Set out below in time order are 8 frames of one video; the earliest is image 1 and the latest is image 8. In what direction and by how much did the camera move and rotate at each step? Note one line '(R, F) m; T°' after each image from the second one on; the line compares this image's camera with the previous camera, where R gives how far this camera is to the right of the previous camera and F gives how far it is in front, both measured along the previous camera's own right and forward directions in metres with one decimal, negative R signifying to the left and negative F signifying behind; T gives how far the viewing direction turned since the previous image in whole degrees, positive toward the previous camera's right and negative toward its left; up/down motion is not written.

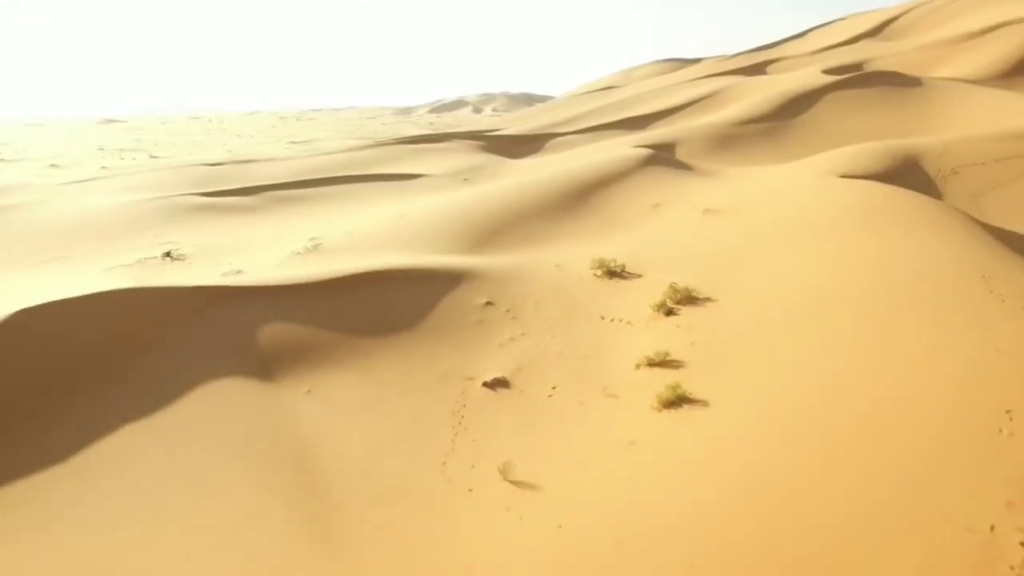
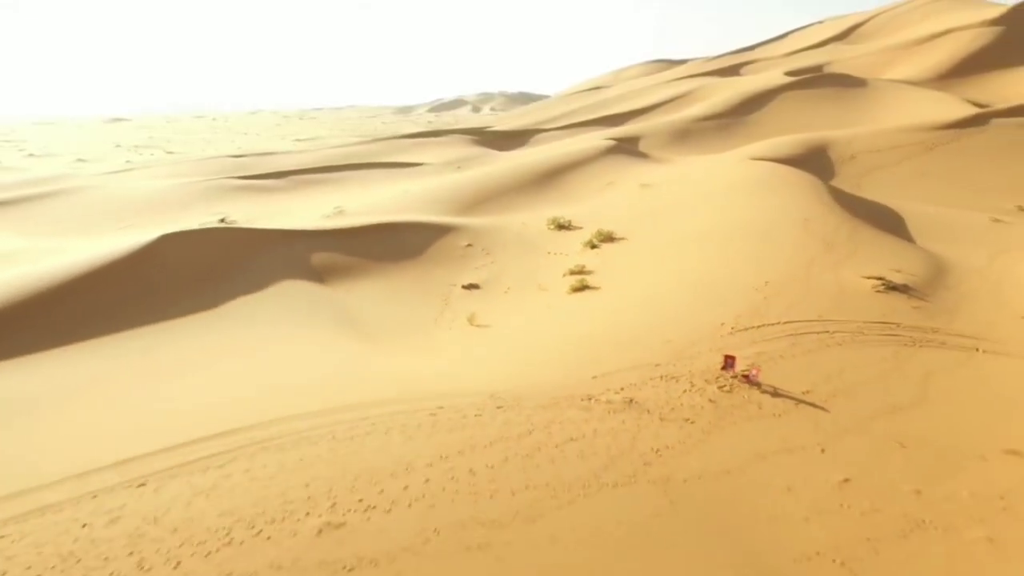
(+0.5, -3.9) m; 0°
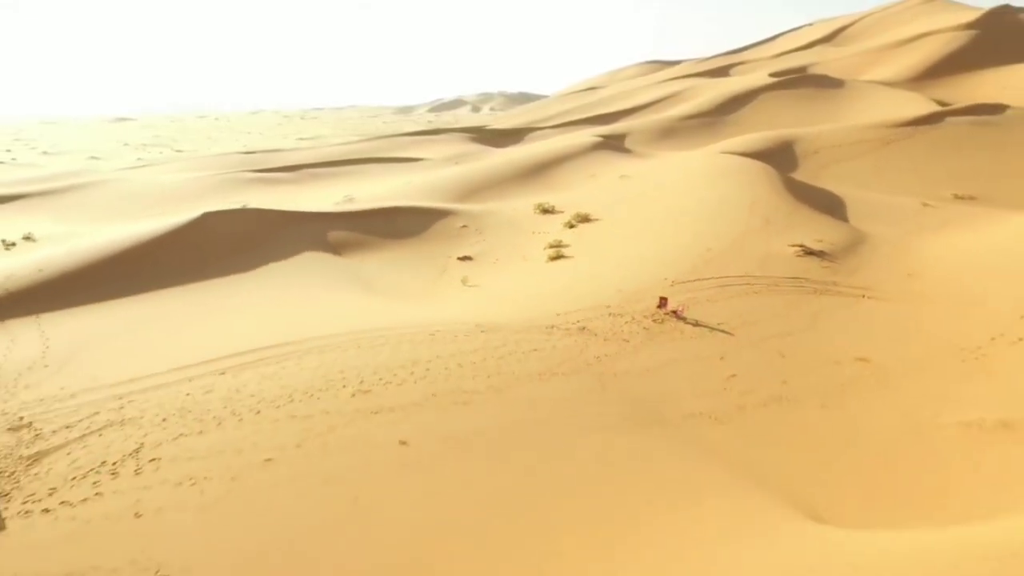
(+0.2, -2.0) m; 0°
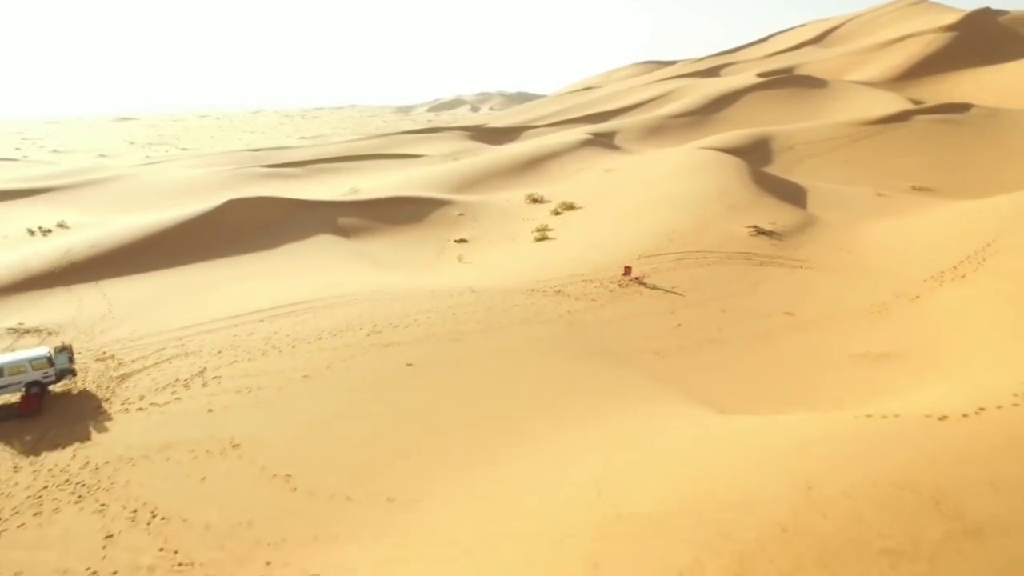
(+0.2, -1.6) m; 0°
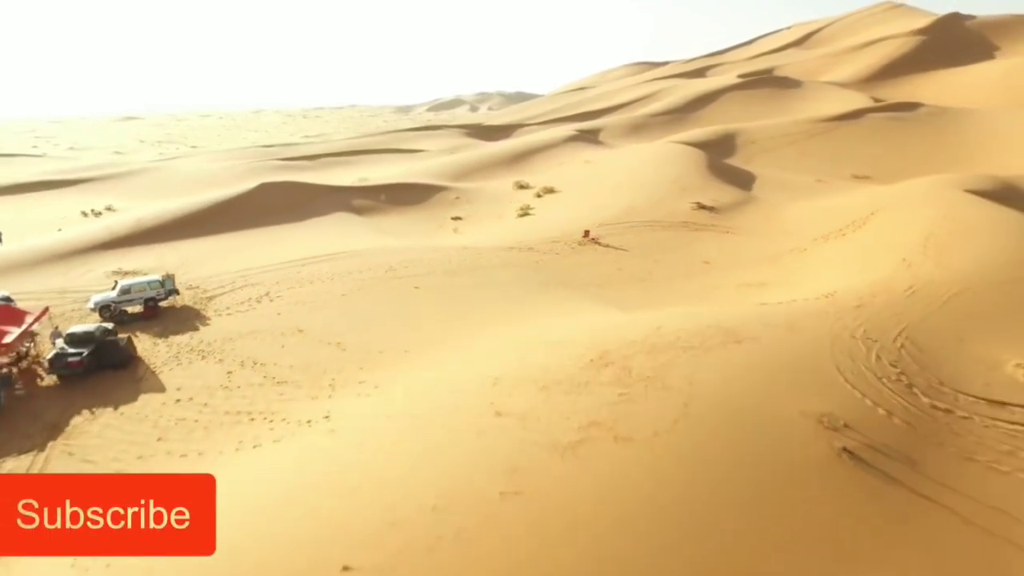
(+0.3, -2.8) m; 0°
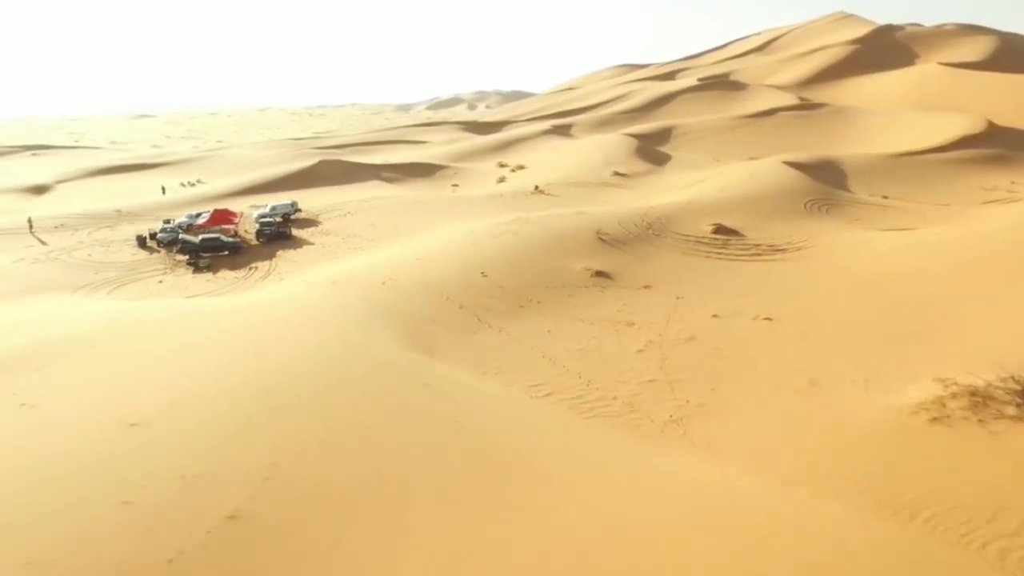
(+0.6, -7.8) m; 0°
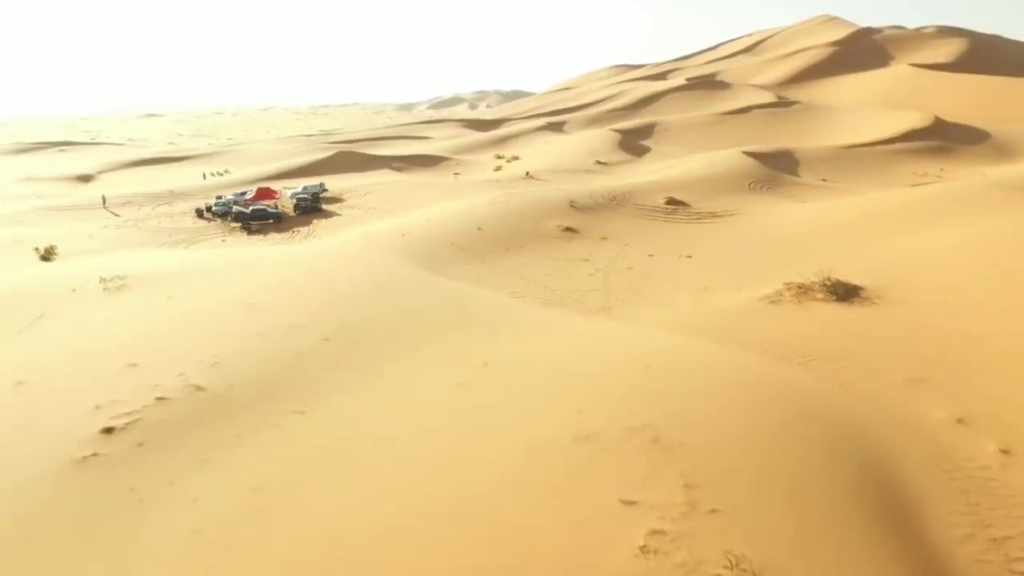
(+0.2, -3.2) m; 0°
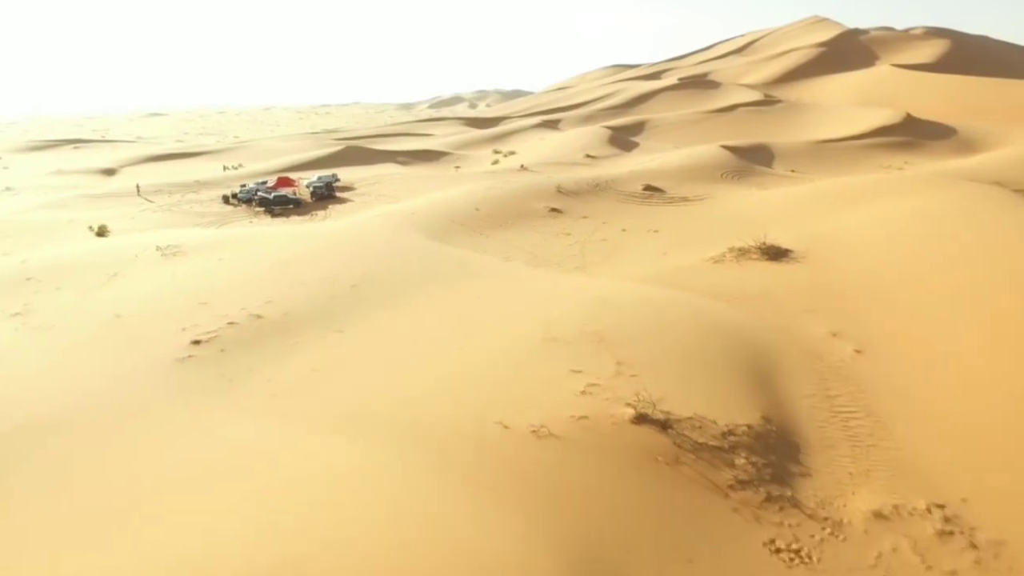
(+0.1, -2.0) m; 0°
